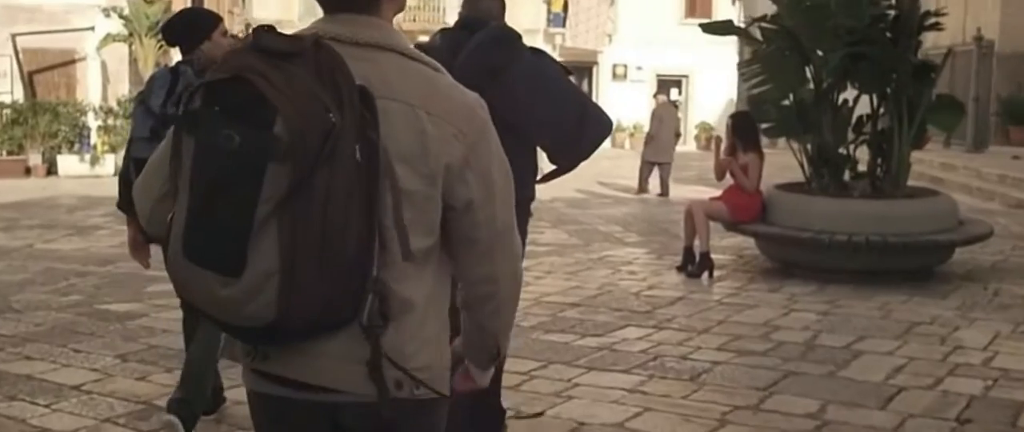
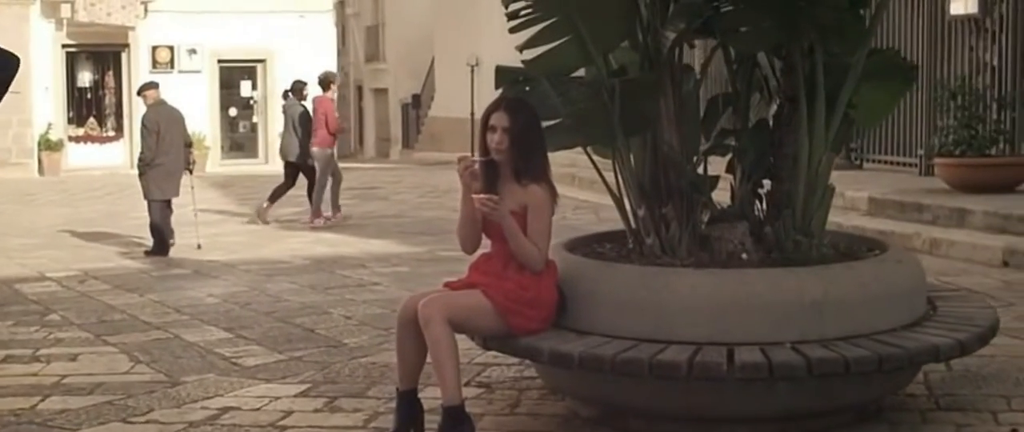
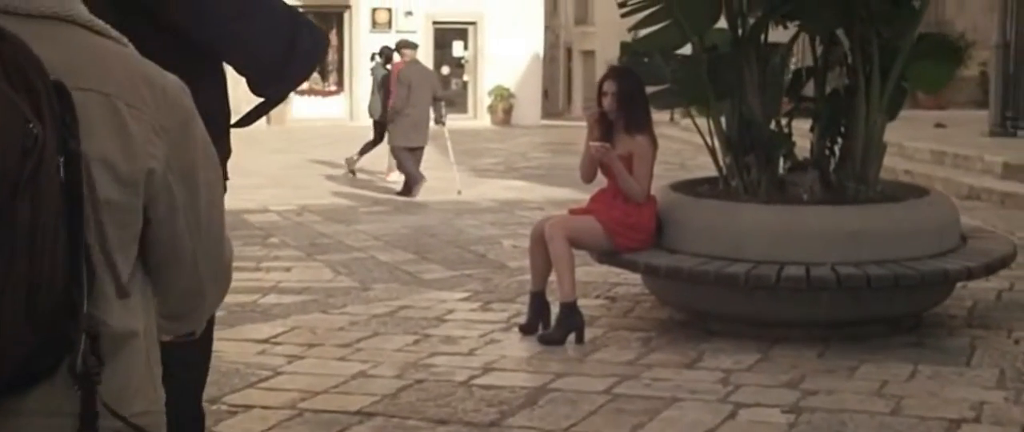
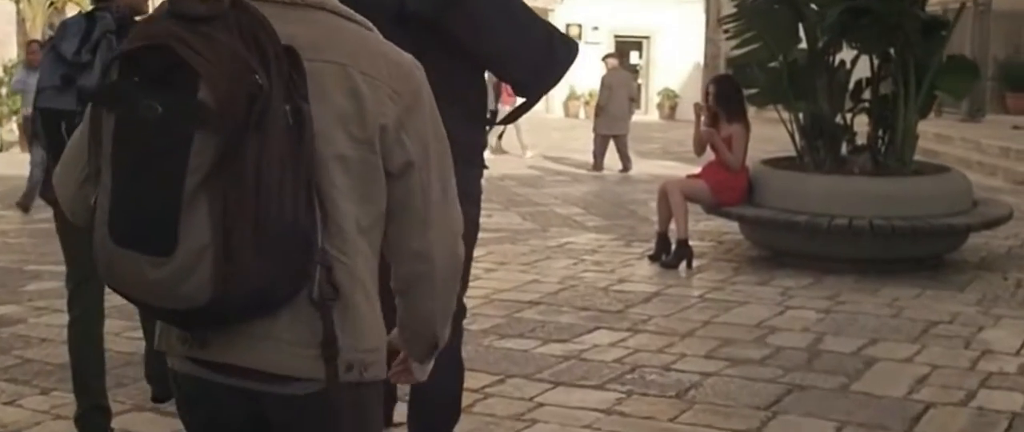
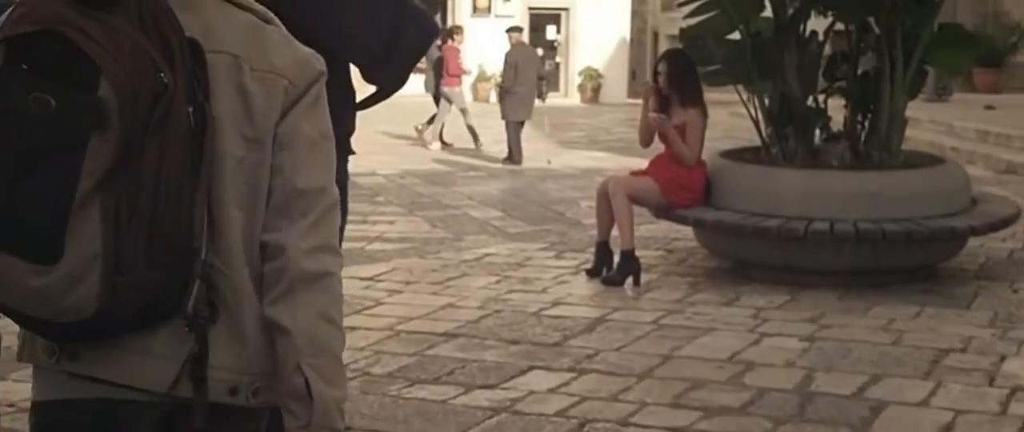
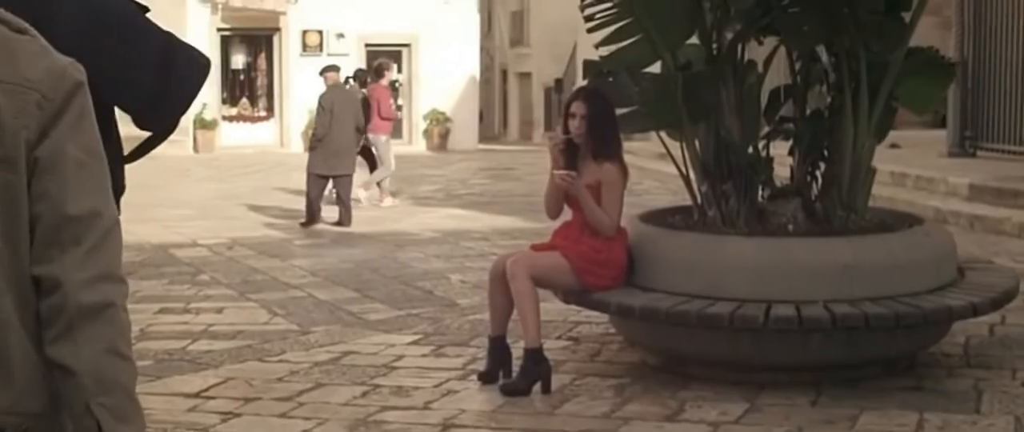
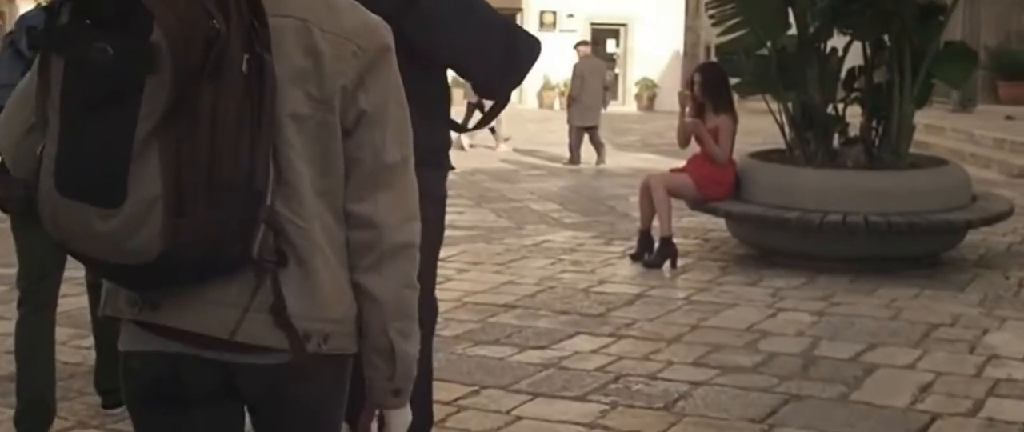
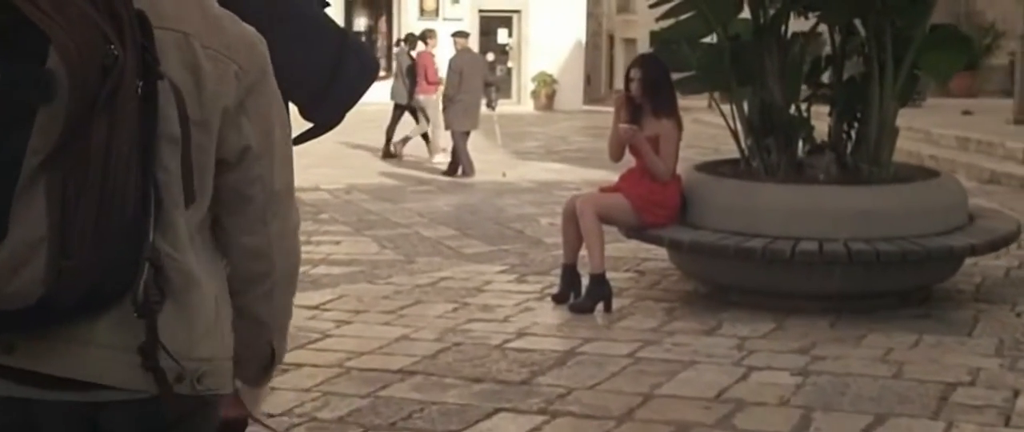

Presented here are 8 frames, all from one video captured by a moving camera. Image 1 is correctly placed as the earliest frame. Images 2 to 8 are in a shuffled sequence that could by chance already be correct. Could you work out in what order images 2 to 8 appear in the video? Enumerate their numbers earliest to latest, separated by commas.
4, 7, 5, 8, 3, 6, 2
